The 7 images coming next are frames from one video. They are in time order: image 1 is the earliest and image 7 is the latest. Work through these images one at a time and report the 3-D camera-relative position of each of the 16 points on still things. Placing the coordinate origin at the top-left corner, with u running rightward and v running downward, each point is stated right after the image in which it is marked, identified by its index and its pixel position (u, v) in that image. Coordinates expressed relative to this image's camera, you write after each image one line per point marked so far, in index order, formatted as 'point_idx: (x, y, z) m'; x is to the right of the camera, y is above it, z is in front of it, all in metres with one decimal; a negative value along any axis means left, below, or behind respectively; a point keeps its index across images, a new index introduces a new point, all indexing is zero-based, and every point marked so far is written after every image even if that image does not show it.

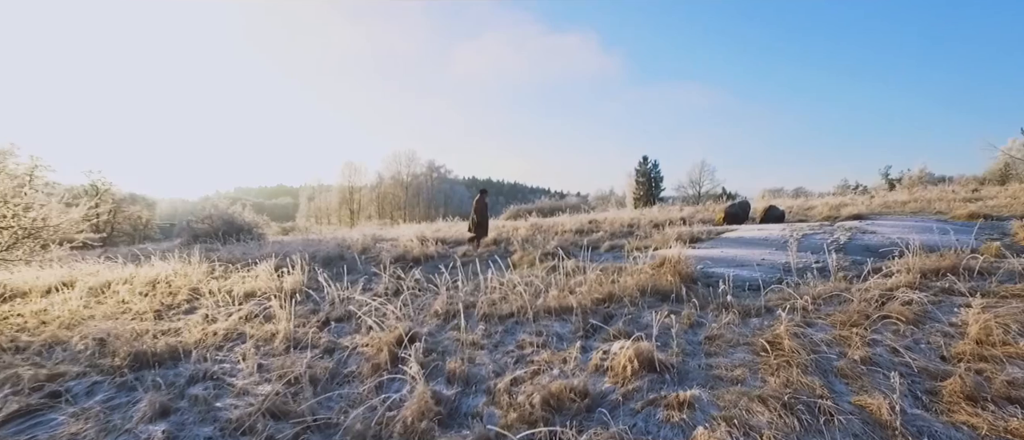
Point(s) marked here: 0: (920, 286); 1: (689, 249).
0: (+4.6, -0.8, +5.0) m
1: (+3.1, -0.5, +7.8) m
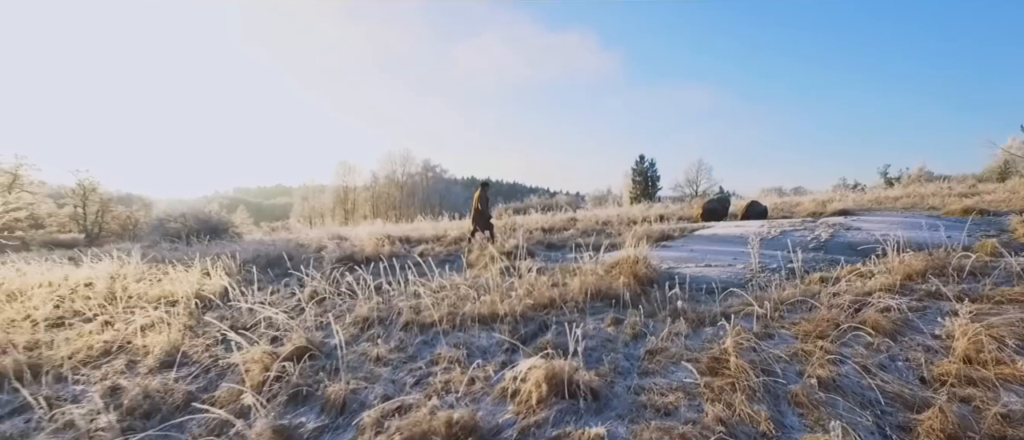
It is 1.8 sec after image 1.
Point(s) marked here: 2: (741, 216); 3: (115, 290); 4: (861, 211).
0: (+3.8, -0.7, +4.4) m
1: (+2.3, -0.5, +7.1) m
2: (+5.1, +0.1, +10.0) m
3: (-6.0, -1.1, +6.8) m
4: (+7.2, +0.2, +9.2) m
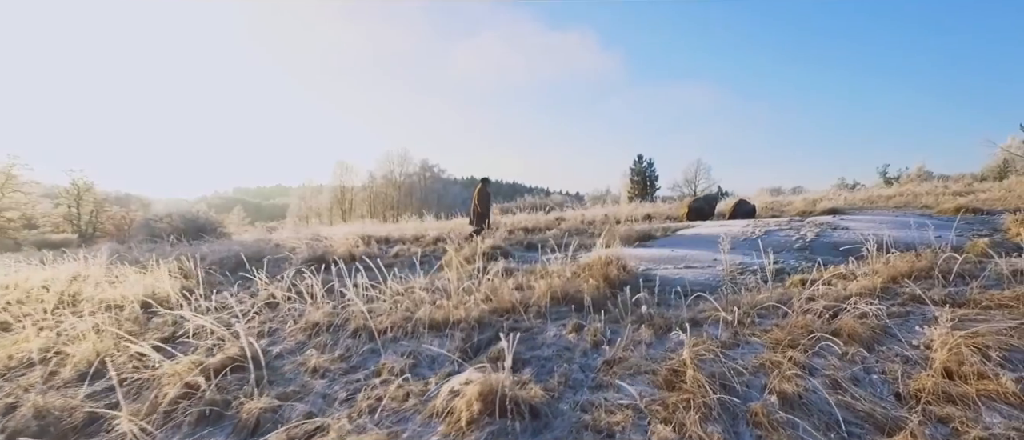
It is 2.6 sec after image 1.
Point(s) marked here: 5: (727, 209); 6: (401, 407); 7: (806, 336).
0: (+3.4, -0.7, +4.1) m
1: (+1.9, -0.5, +6.8) m
2: (+4.7, +0.1, +9.7) m
3: (-6.5, -1.0, +6.5) m
4: (+6.7, +0.2, +8.9) m
5: (+4.9, +0.3, +10.1) m
6: (-0.7, -1.2, +2.8) m
7: (+2.2, -0.9, +3.3) m
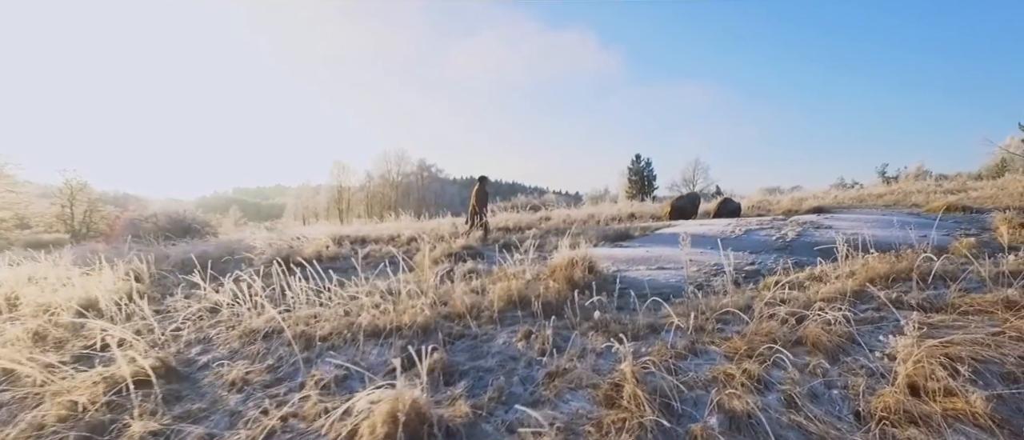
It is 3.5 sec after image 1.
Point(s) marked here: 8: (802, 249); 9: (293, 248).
0: (+2.9, -0.7, +3.8) m
1: (+1.4, -0.4, +6.5) m
2: (+4.3, +0.1, +9.4) m
3: (-6.9, -1.0, +6.2) m
4: (+6.3, +0.2, +8.6) m
5: (+4.4, +0.3, +9.8) m
6: (-1.2, -1.2, +2.5) m
7: (+1.7, -0.9, +3.1) m
8: (+3.8, -0.4, +5.8) m
9: (-4.0, -0.5, +8.1) m
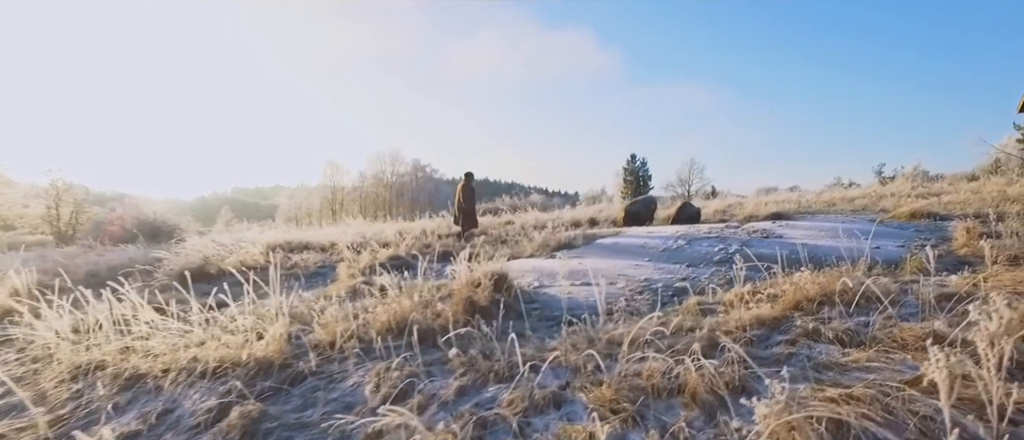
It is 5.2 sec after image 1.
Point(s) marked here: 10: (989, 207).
0: (+1.9, -0.8, +3.2) m
1: (+0.4, -0.6, +6.0) m
2: (+3.2, 0.0, +8.9) m
3: (-8.0, -1.2, +5.6) m
4: (+5.2, +0.1, +8.1) m
5: (+3.3, +0.2, +9.2) m
6: (-2.2, -1.3, +2.0) m
7: (+0.7, -1.0, +2.5) m
8: (+2.7, -0.5, +5.2) m
9: (-5.1, -0.6, +7.6) m
10: (+6.9, +0.2, +6.4) m
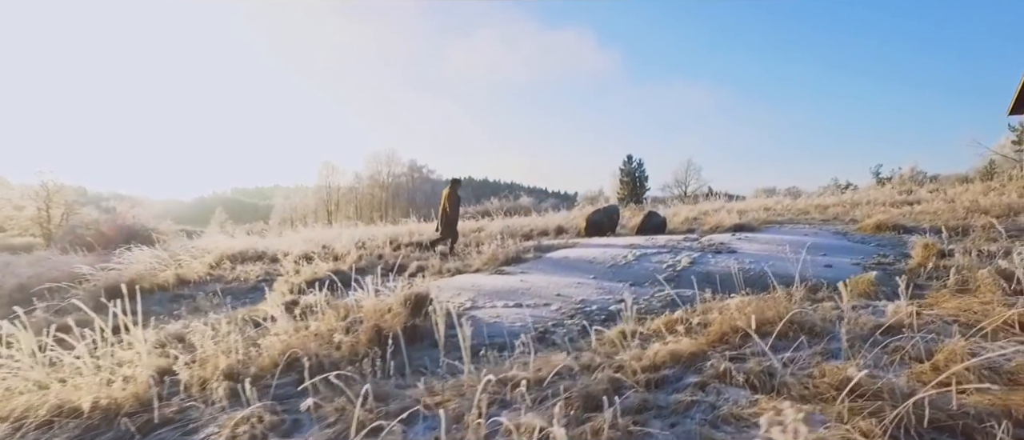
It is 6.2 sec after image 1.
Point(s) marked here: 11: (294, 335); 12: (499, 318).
0: (+1.1, -1.0, +2.9) m
1: (-0.4, -0.8, +5.7) m
2: (+2.4, -0.2, +8.6) m
3: (-8.7, -1.4, +5.3) m
4: (+4.4, -0.1, +7.7) m
5: (+2.5, 0.0, +8.9) m
6: (-3.0, -1.5, +1.6) m
7: (-0.1, -1.2, +2.2) m
8: (+1.9, -0.7, +4.9) m
9: (-5.8, -0.8, +7.3) m
10: (+6.2, 0.0, +6.1) m
11: (-1.8, -0.9, +3.7) m
12: (-0.1, -1.0, +4.5) m
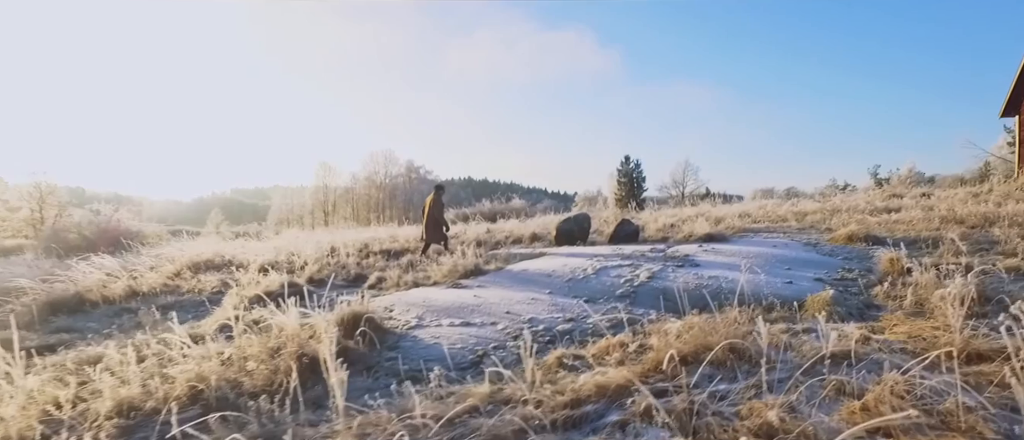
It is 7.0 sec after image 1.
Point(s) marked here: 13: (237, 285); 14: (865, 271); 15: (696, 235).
0: (+0.5, -1.1, +2.7) m
1: (-1.0, -0.9, +5.5) m
2: (+1.9, -0.3, +8.4) m
3: (-9.3, -1.5, +5.1) m
4: (+3.9, -0.2, +7.5) m
5: (+2.0, -0.2, +8.7) m
6: (-3.5, -1.6, +1.4) m
7: (-0.6, -1.3, +2.0) m
8: (+1.4, -0.8, +4.7) m
9: (-6.4, -1.0, +7.0) m
10: (+5.6, -0.1, +5.9) m
11: (-2.4, -1.1, +3.5) m
12: (-0.7, -1.1, +4.3) m
13: (-4.2, -1.0, +6.8) m
14: (+3.9, -0.6, +4.9) m
15: (+3.1, -0.3, +7.4) m
